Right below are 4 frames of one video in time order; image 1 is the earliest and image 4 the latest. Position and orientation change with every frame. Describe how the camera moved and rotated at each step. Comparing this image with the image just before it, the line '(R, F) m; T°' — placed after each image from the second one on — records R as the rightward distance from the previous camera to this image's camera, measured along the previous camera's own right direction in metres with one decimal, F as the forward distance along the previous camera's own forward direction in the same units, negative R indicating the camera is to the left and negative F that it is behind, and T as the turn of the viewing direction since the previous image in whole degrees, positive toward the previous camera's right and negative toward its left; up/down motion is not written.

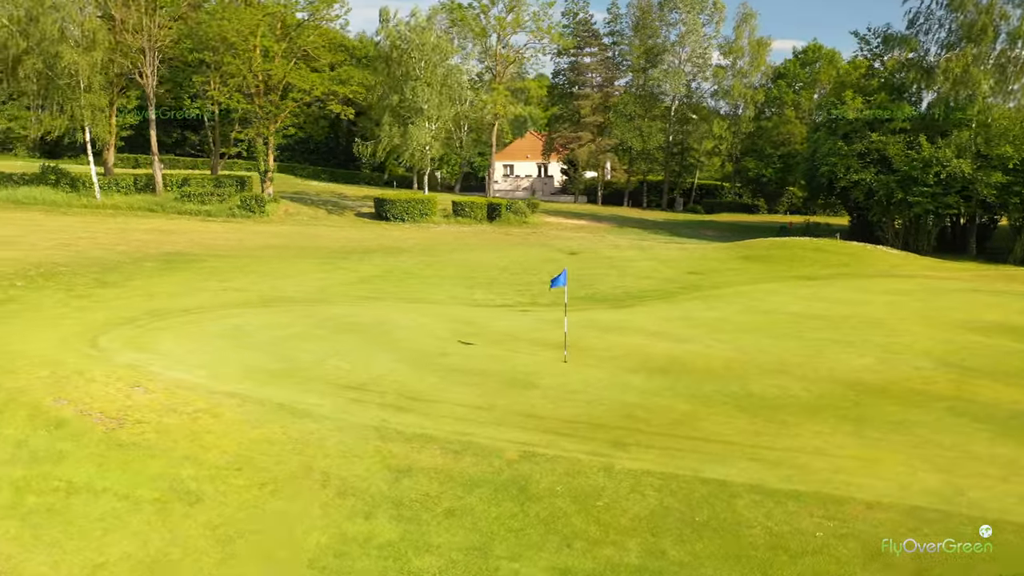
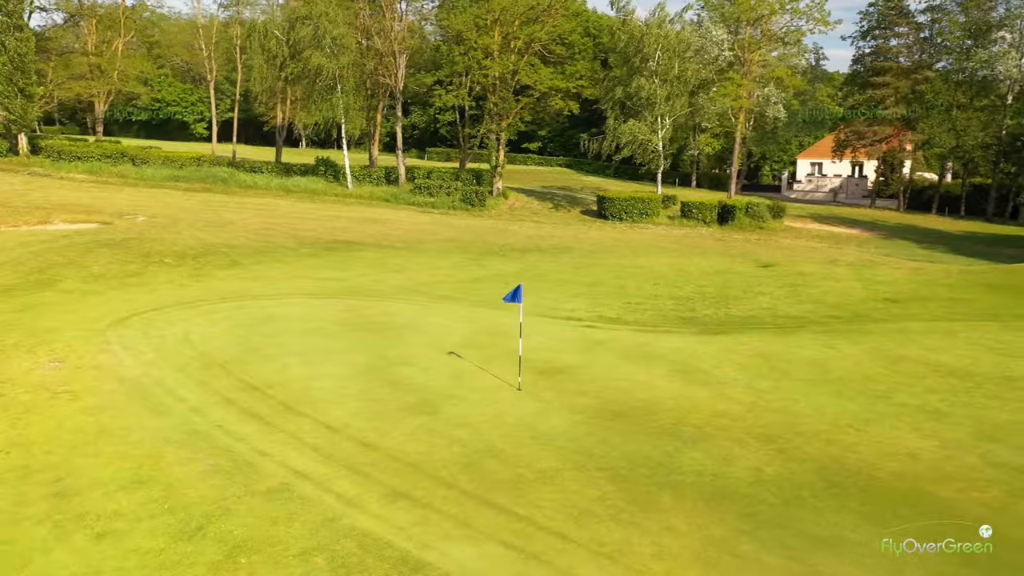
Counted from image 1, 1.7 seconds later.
(+6.5, +3.1) m; -25°
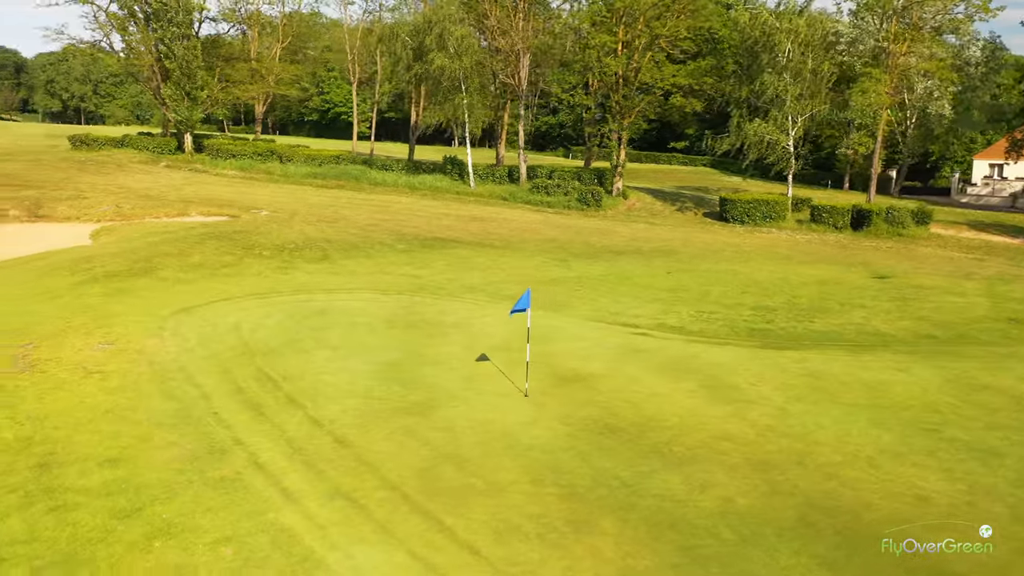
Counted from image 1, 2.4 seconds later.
(+2.5, +0.5) m; -12°
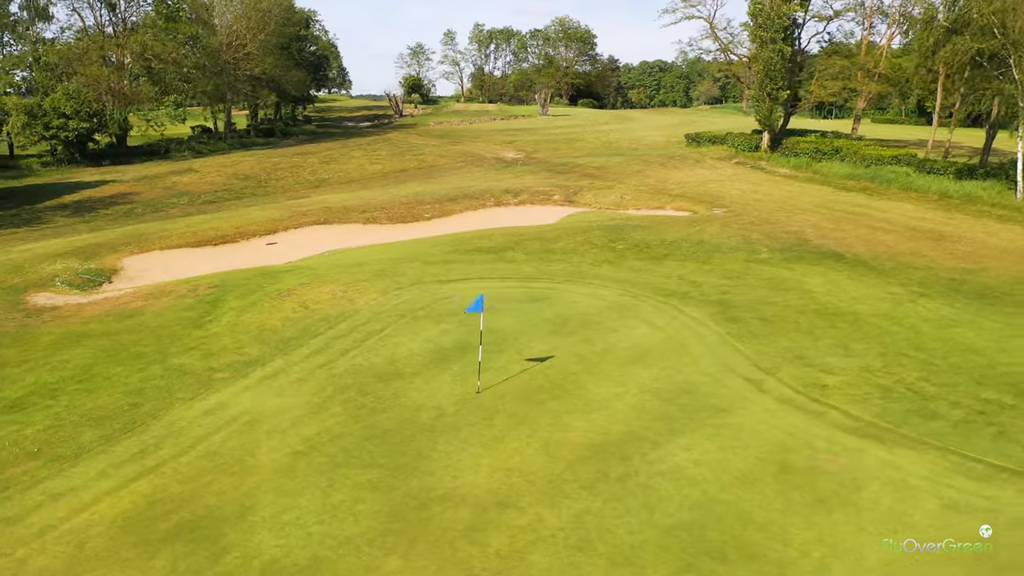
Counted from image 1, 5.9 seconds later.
(+11.6, +4.4) m; -50°
